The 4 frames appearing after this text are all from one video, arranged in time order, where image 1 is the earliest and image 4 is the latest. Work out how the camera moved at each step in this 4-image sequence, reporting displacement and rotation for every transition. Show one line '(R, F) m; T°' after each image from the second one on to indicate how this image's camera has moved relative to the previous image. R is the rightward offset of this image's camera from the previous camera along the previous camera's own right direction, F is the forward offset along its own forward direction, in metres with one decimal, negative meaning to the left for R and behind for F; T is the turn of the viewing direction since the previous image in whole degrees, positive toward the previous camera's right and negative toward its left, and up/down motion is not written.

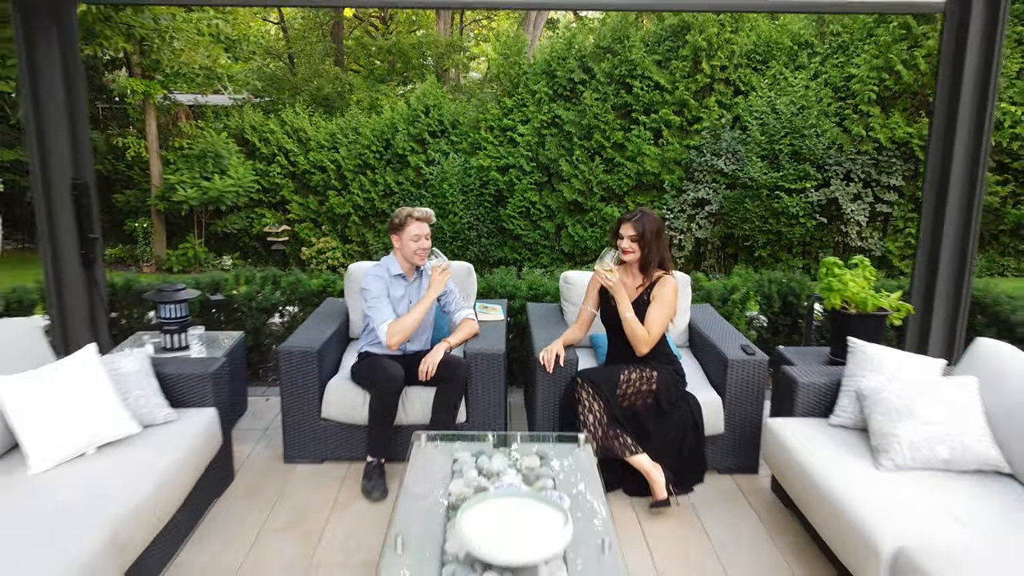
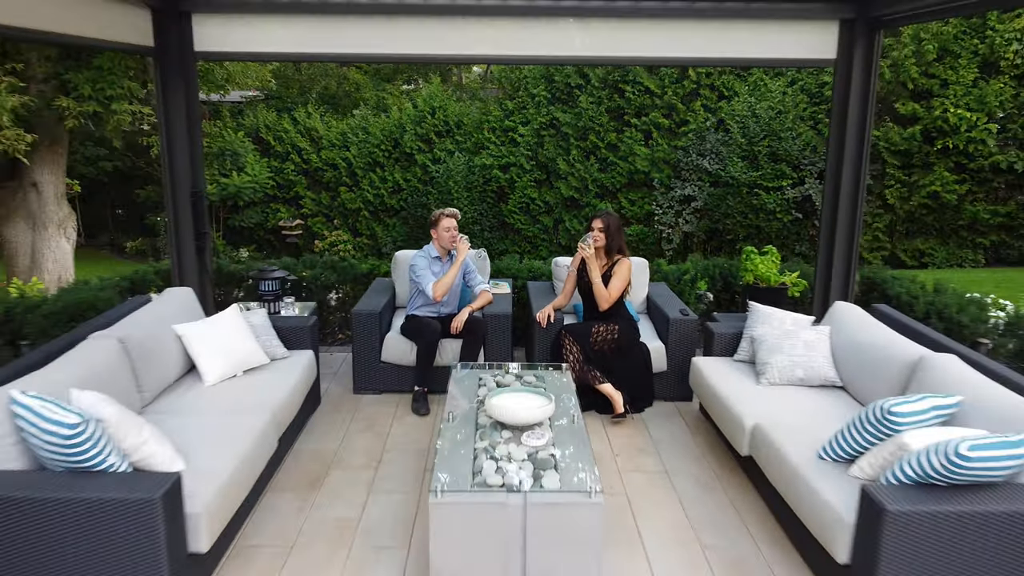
(0.0, -1.2) m; 0°
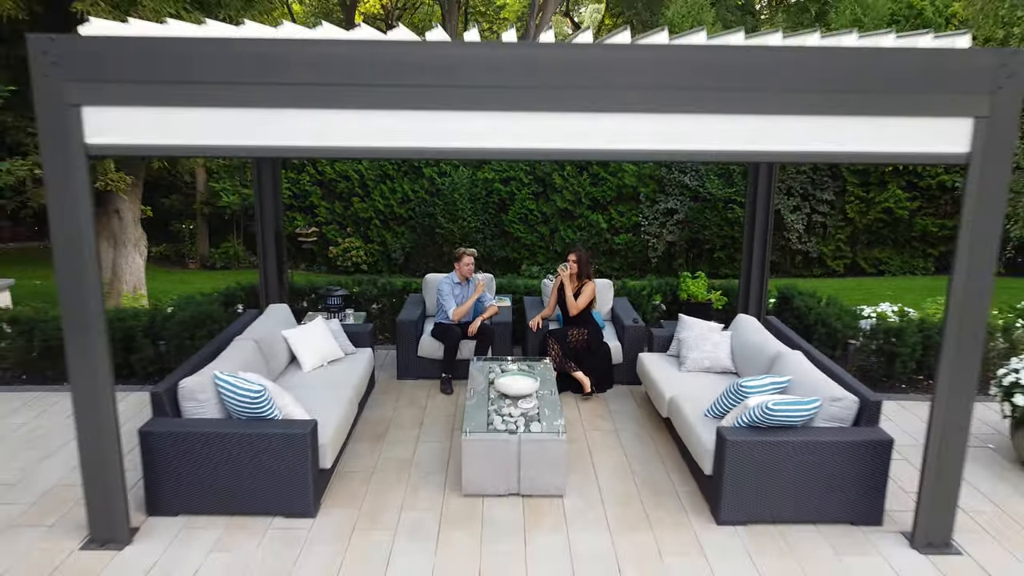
(0.0, -1.6) m; 0°
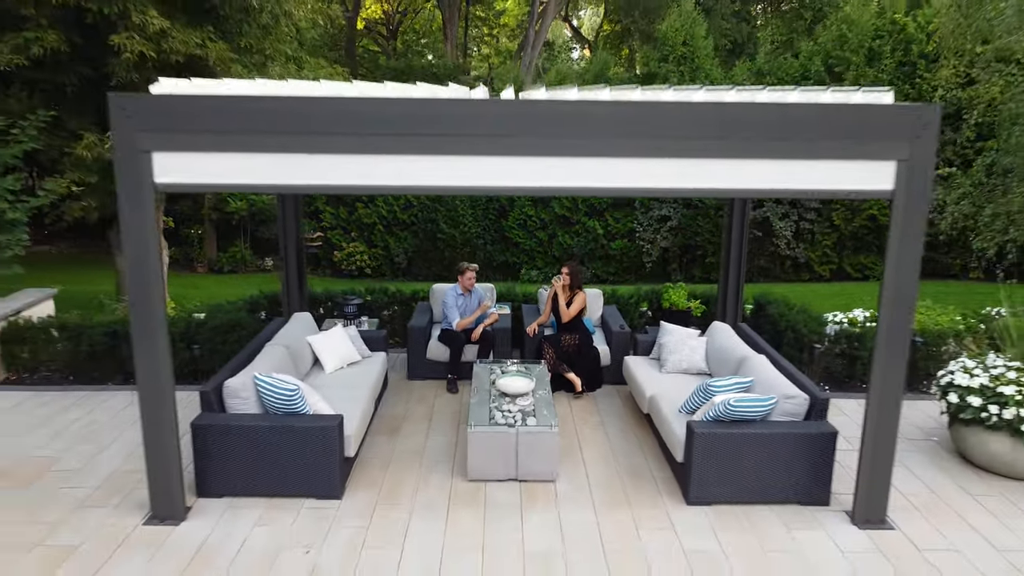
(0.0, -0.6) m; 0°
